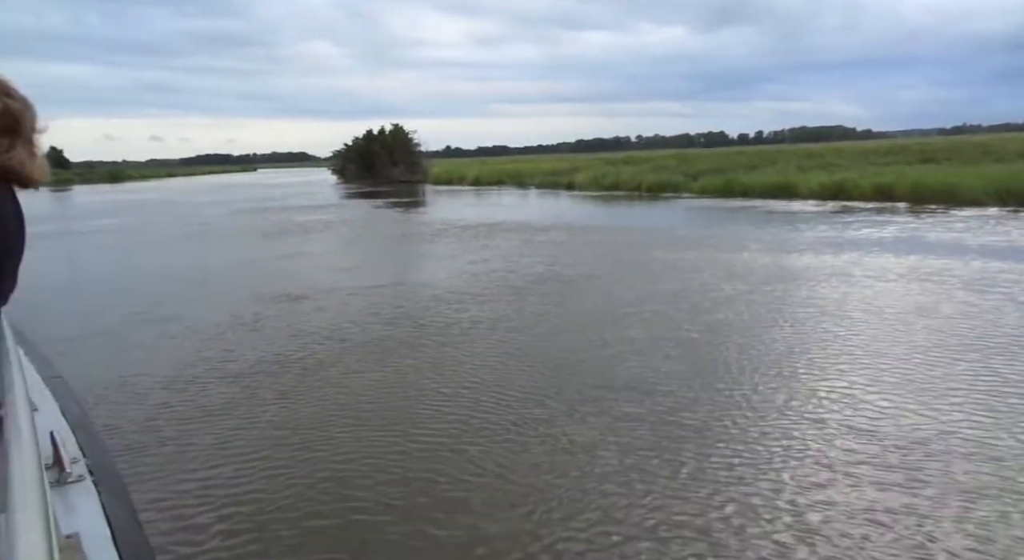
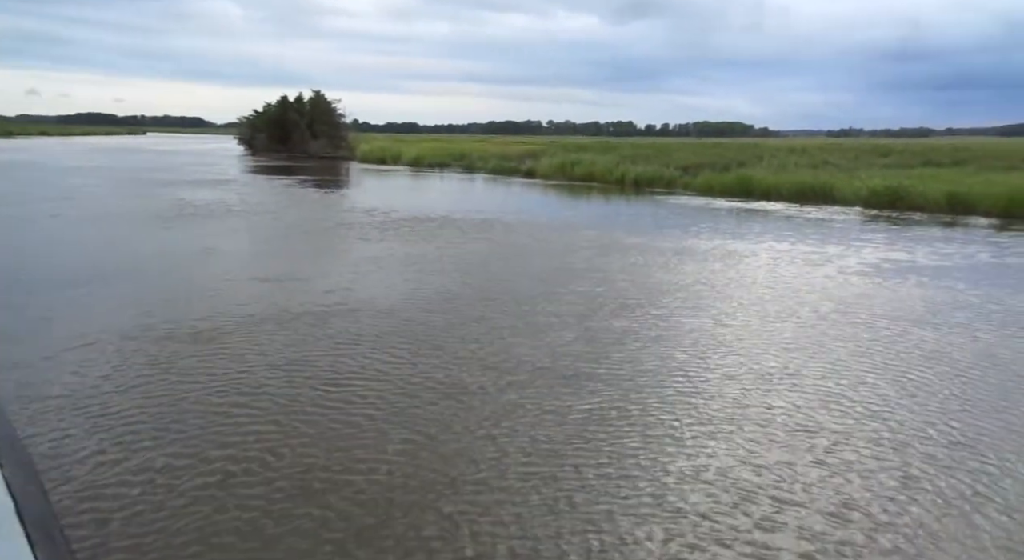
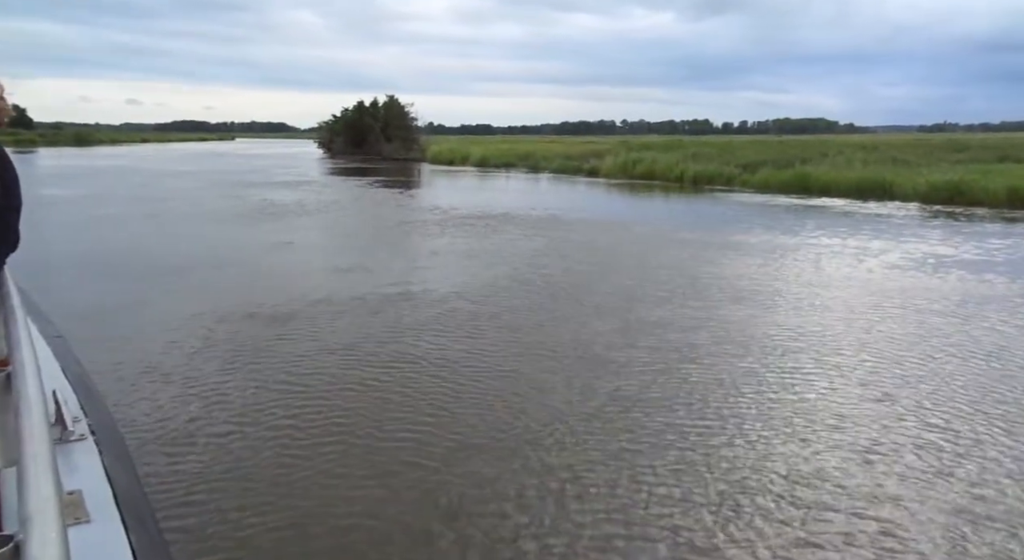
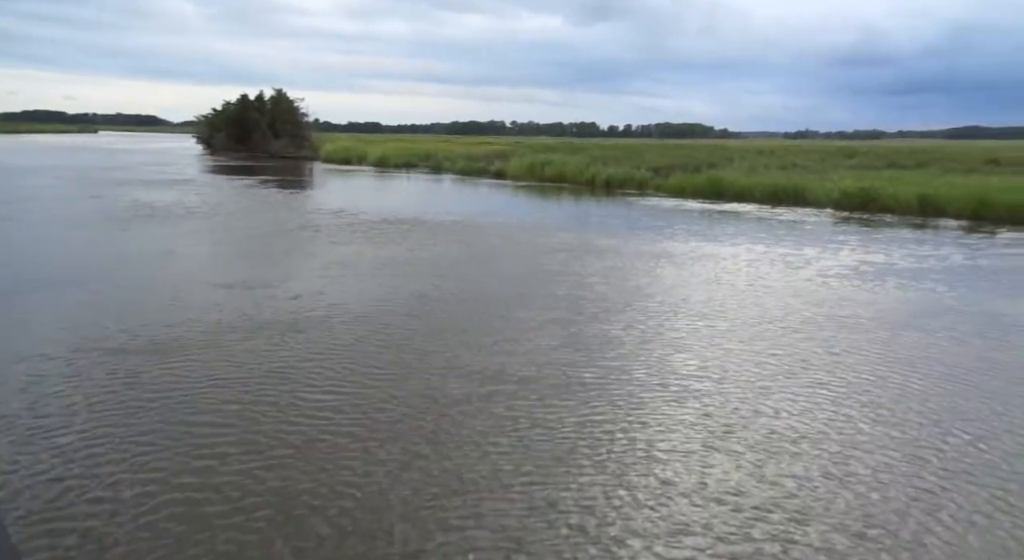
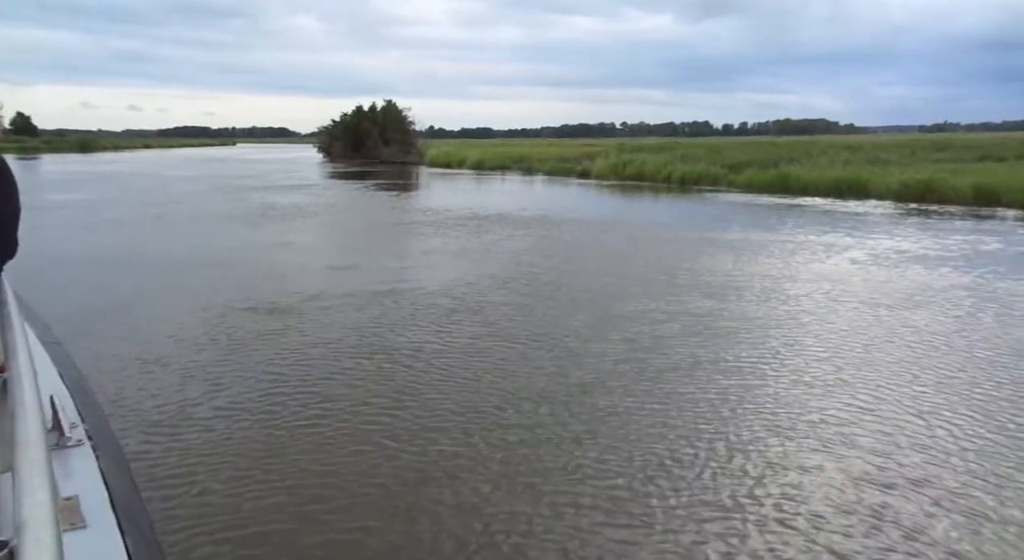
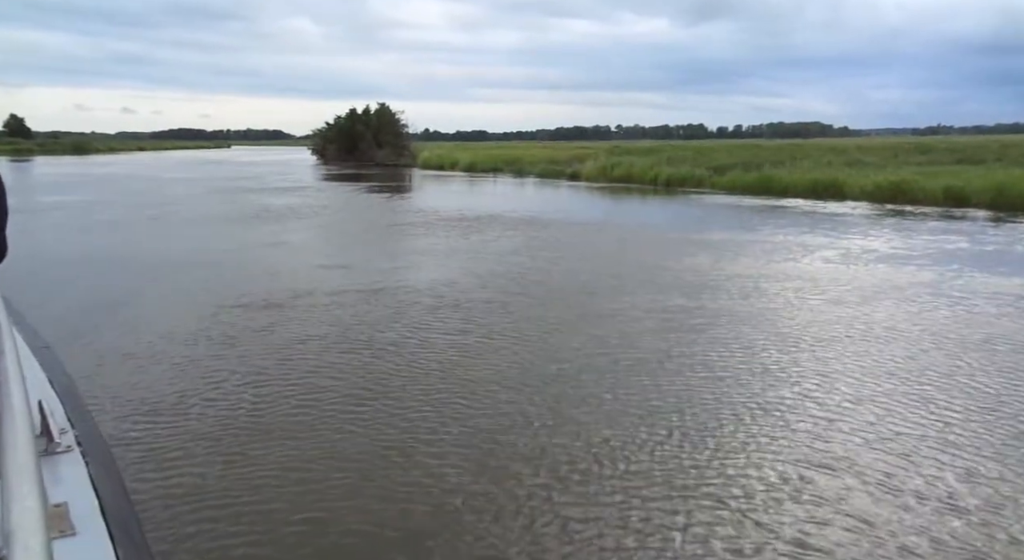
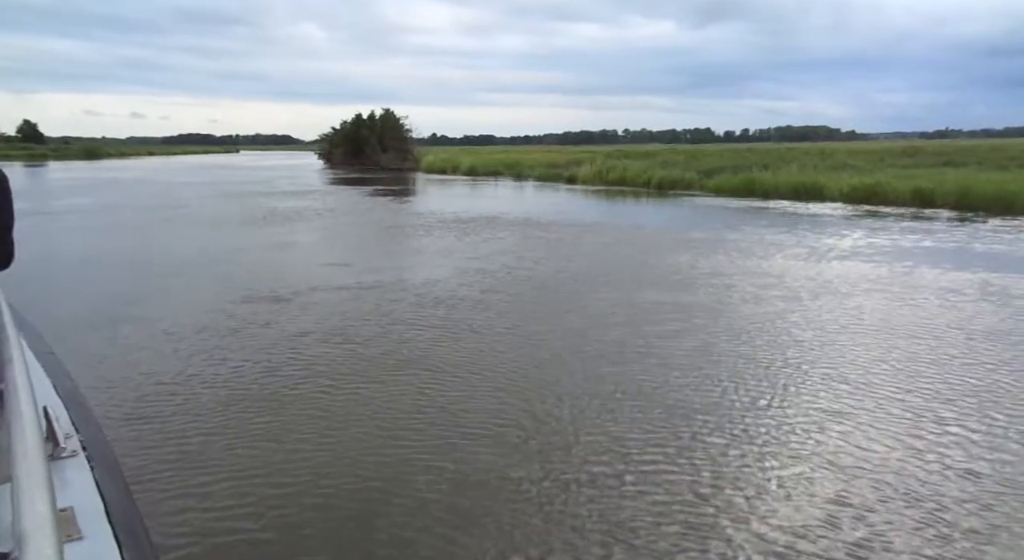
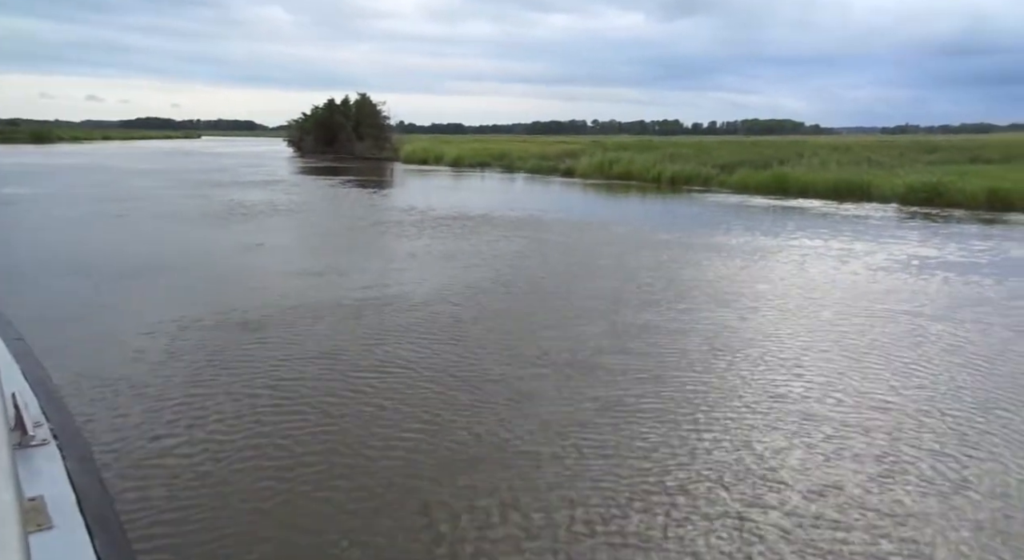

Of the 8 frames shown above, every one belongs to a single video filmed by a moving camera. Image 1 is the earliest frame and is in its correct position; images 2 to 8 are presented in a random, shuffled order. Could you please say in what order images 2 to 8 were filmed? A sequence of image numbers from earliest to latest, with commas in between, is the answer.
7, 6, 5, 3, 8, 2, 4
